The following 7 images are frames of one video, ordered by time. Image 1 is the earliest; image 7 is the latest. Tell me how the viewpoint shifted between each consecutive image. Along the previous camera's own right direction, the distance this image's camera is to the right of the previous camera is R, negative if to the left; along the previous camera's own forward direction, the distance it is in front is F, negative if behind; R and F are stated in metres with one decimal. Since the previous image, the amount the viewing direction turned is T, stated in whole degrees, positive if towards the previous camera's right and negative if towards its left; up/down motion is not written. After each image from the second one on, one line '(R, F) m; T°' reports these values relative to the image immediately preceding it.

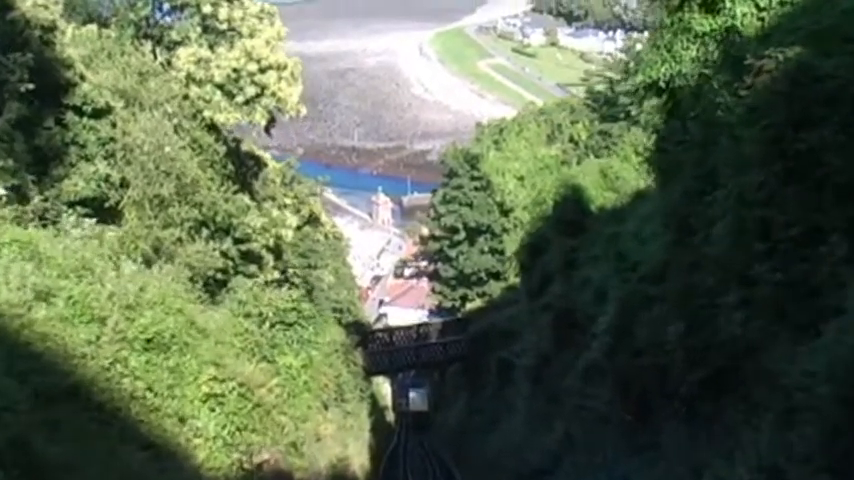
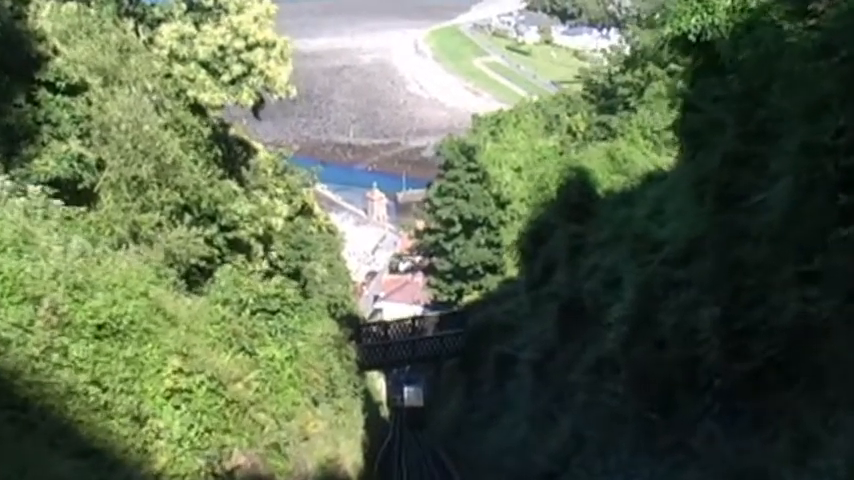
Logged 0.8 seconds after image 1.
(0.0, +1.1) m; 0°
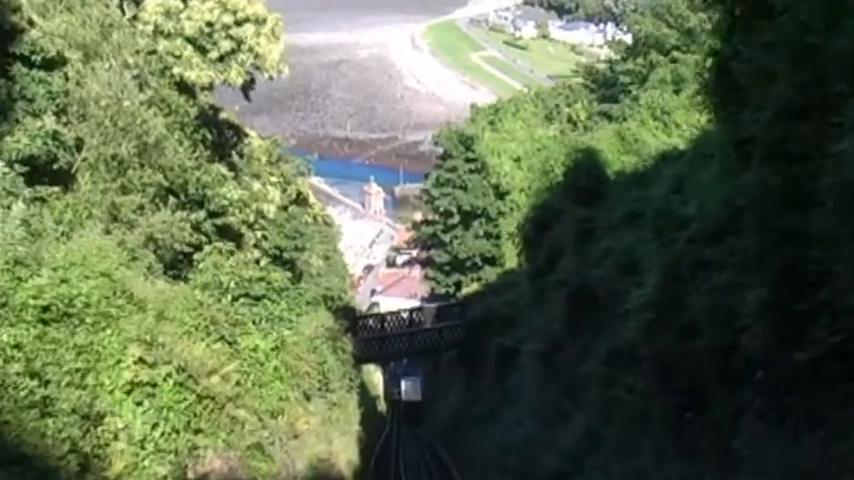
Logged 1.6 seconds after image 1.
(0.0, +1.0) m; 0°
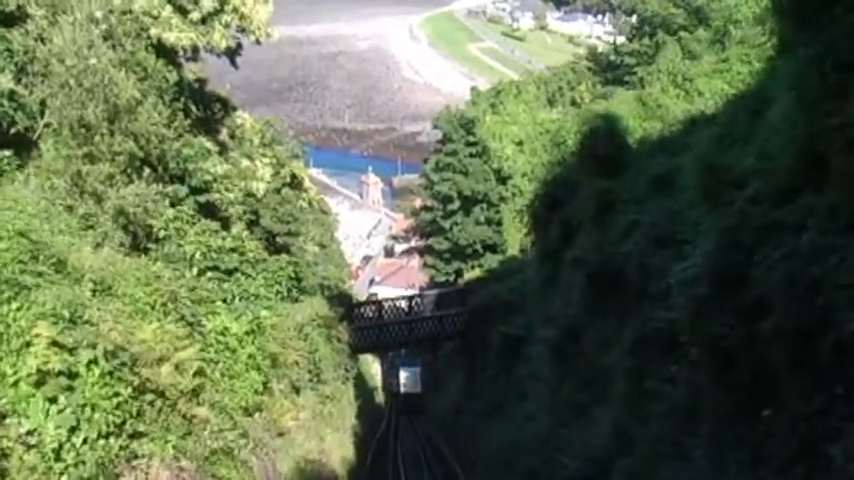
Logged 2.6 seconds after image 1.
(0.0, +1.6) m; 0°
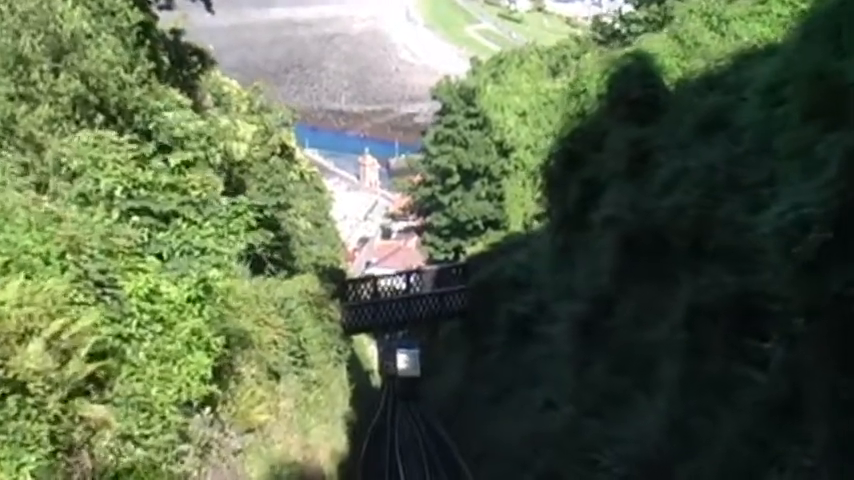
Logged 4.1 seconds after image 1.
(0.0, +2.2) m; 0°
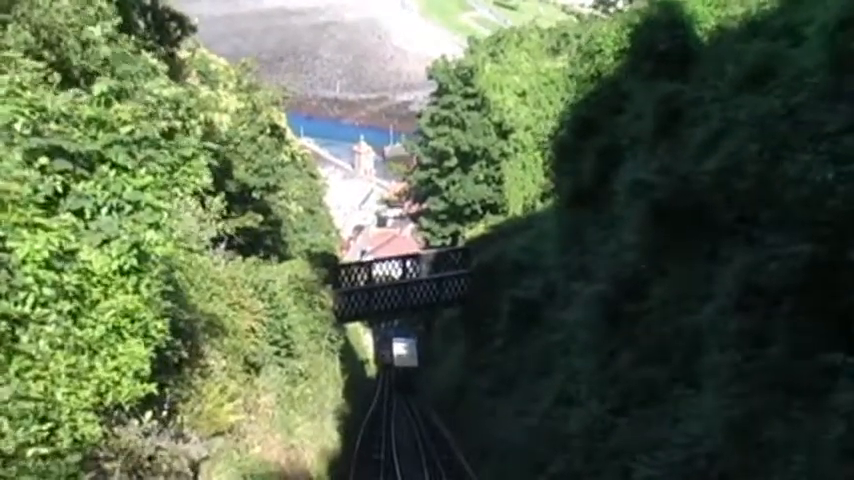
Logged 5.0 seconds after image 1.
(0.0, +1.5) m; 0°
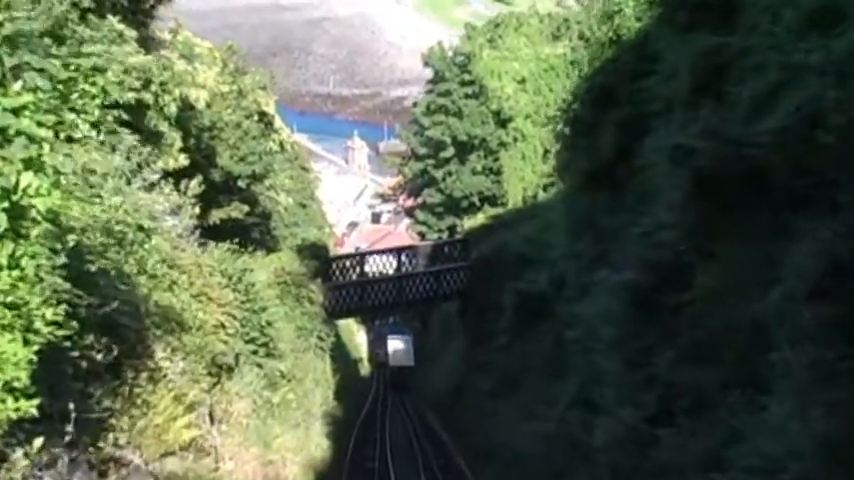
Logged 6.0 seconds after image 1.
(0.0, +1.5) m; 0°
